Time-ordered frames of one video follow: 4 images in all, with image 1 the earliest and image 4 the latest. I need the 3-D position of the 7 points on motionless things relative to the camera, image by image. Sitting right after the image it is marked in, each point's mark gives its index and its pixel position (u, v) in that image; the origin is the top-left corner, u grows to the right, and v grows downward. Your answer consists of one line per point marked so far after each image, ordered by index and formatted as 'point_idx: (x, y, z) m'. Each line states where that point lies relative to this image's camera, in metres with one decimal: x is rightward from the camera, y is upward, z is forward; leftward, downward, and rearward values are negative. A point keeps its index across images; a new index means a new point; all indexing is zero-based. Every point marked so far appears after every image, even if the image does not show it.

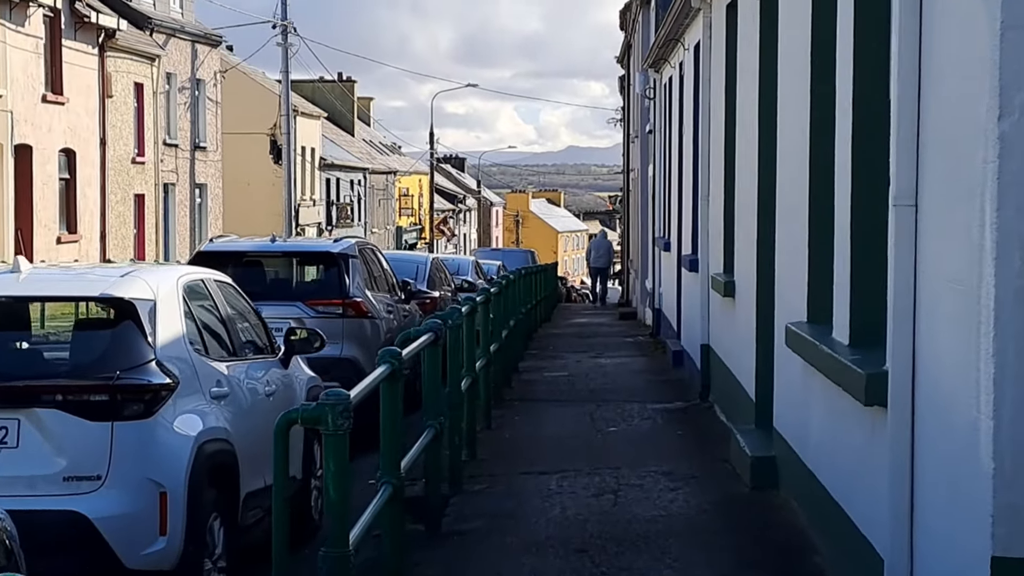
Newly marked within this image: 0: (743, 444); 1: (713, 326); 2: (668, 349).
0: (+1.1, -0.8, +7.5) m
1: (+1.4, -0.3, +10.4) m
2: (+1.4, -0.6, +14.2) m
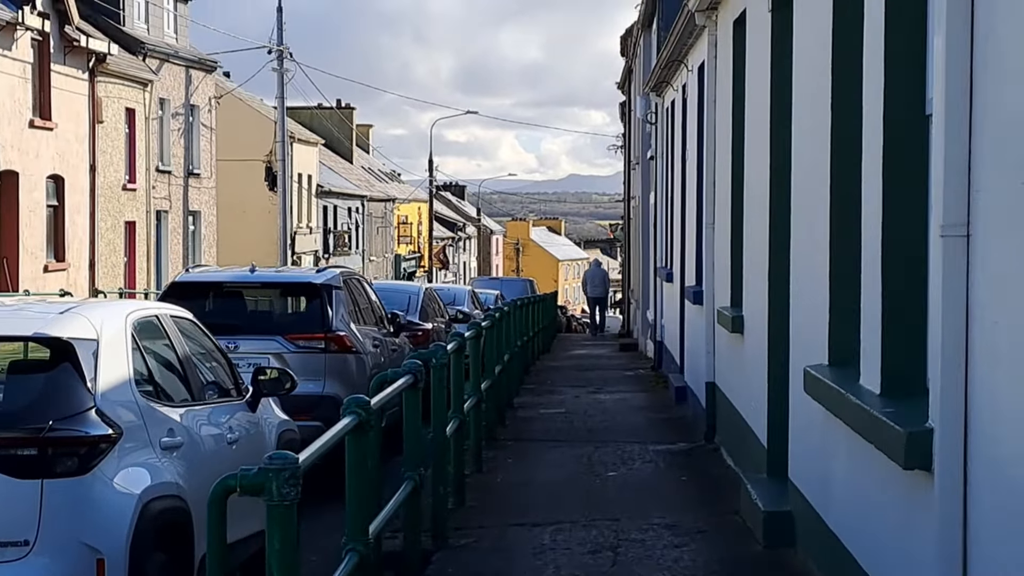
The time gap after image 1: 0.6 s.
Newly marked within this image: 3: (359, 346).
0: (+1.1, -0.9, +6.9) m
1: (+1.3, -0.5, +9.8) m
2: (+1.4, -0.9, +13.6) m
3: (-1.0, -0.4, +10.5) m
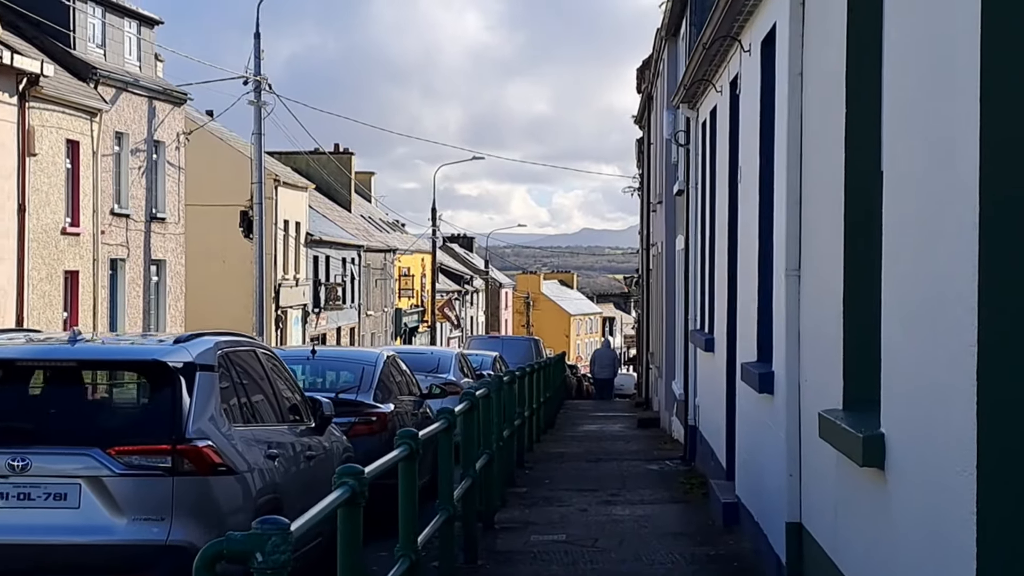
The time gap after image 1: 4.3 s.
0: (+0.9, -1.1, +3.0) m
1: (+1.2, -0.8, +5.9) m
2: (+1.3, -1.3, +9.8) m
3: (-1.2, -0.7, +6.7) m
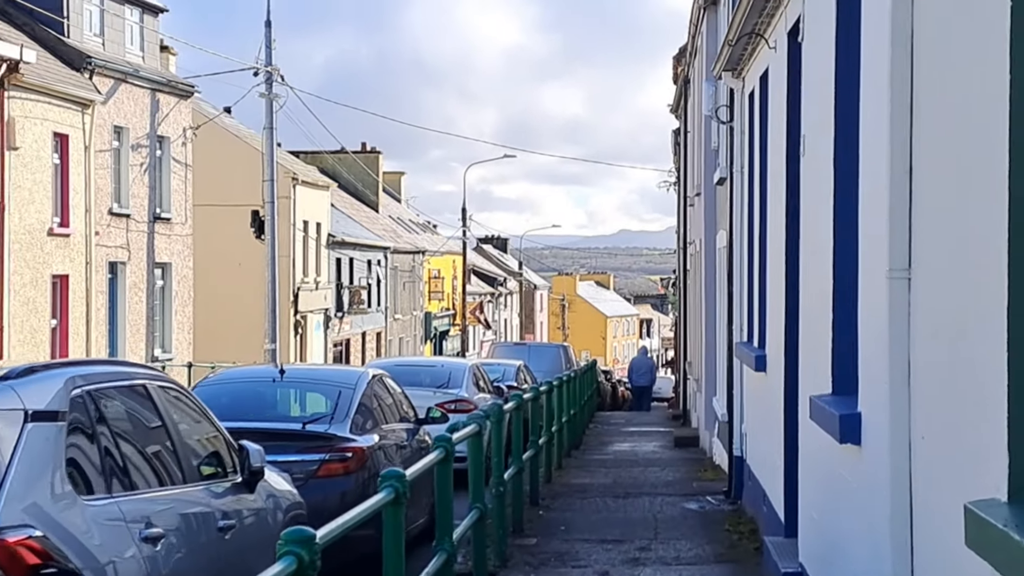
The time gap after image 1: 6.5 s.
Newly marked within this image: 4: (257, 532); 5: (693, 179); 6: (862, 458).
0: (+0.7, -1.2, +0.9) m
1: (+1.1, -0.8, +3.9) m
2: (+1.3, -1.3, +7.7) m
3: (-1.3, -0.8, +4.6) m
4: (-1.0, -1.0, +6.3) m
5: (+2.2, +1.3, +18.7) m
6: (+1.2, -0.6, +5.2) m
